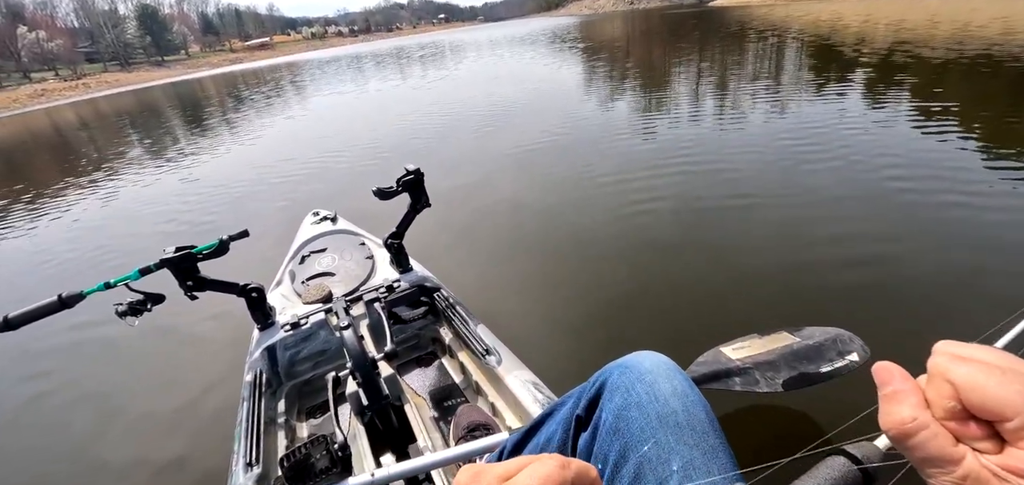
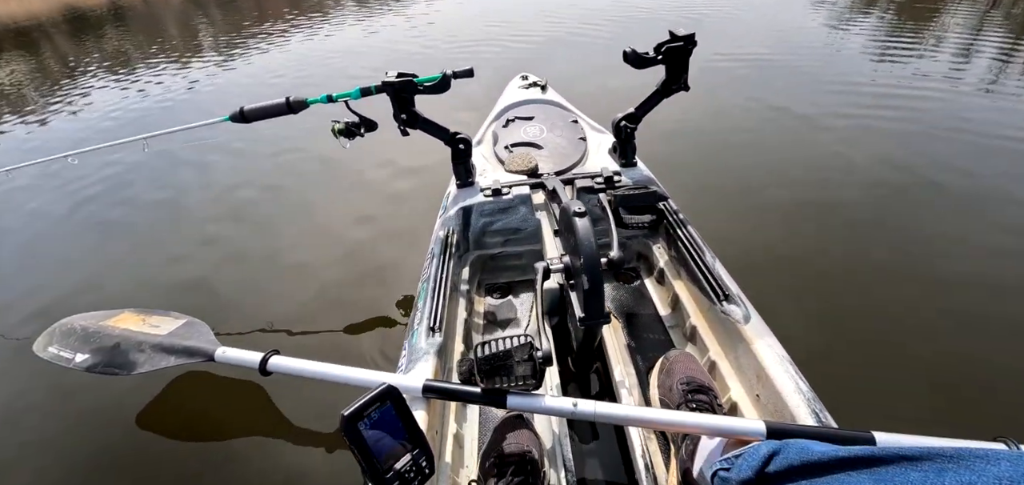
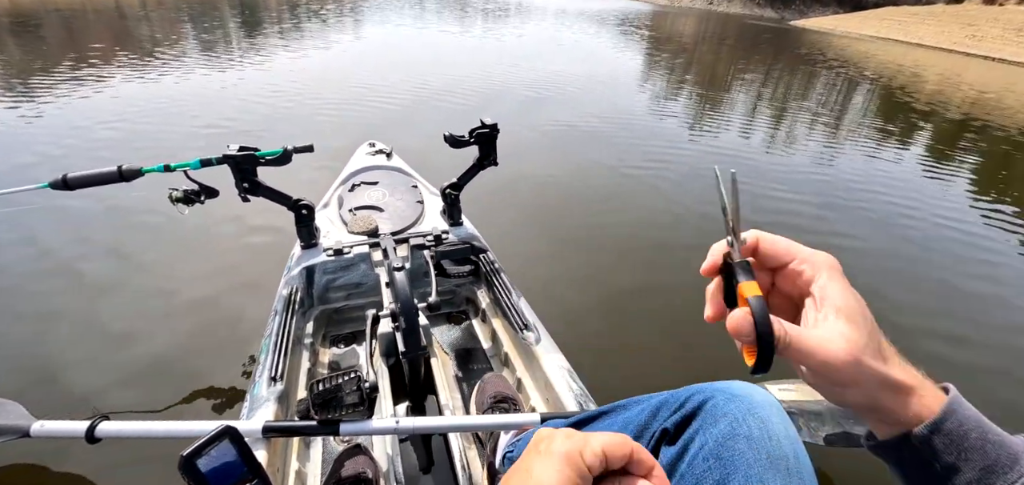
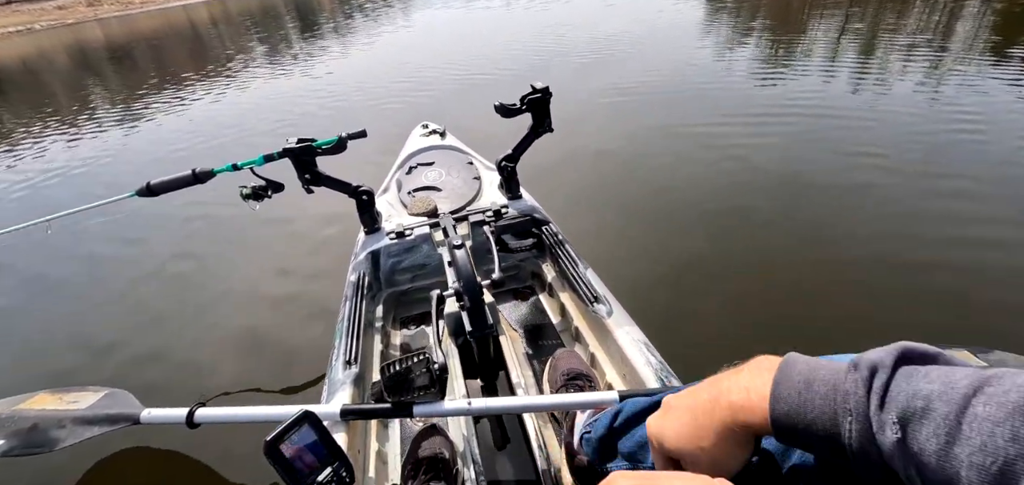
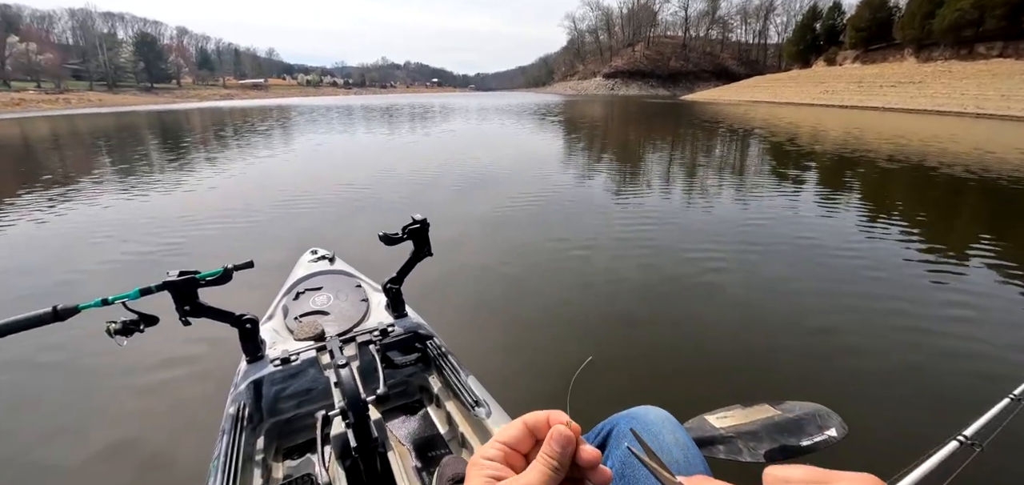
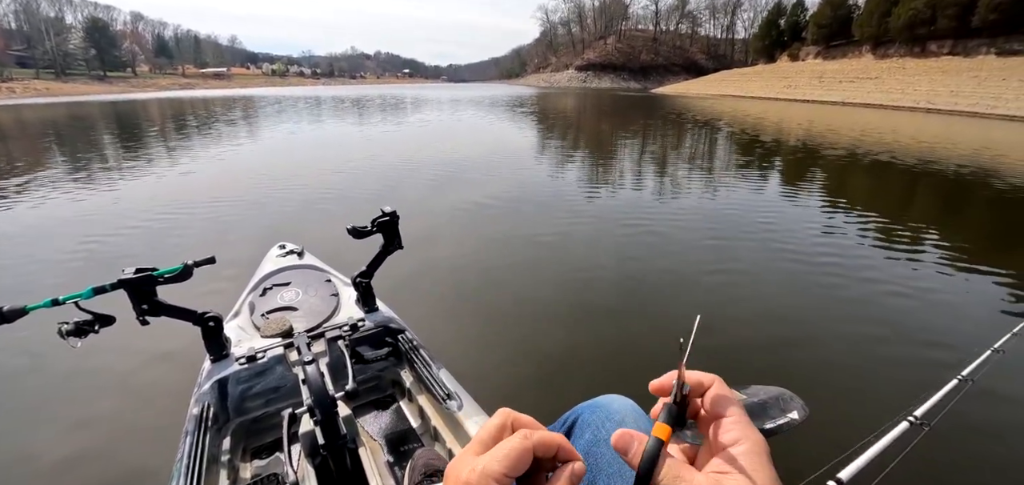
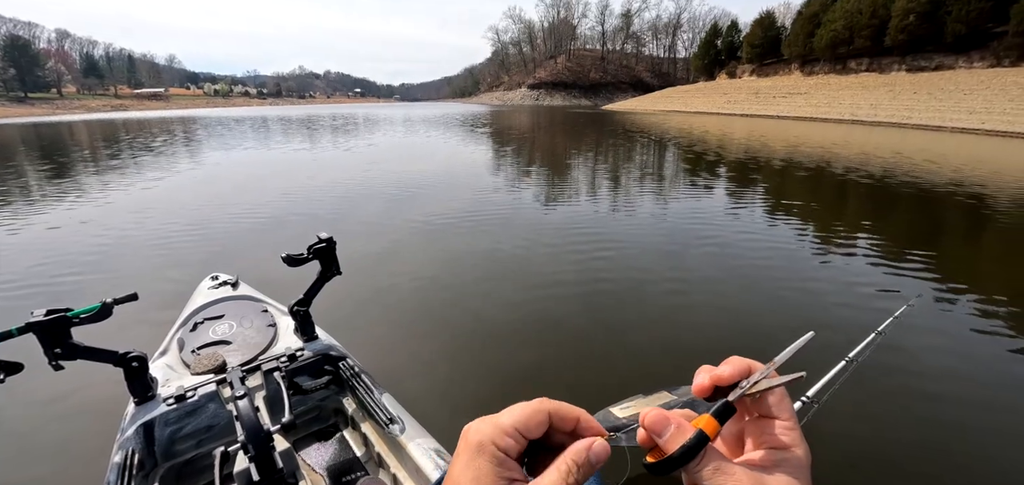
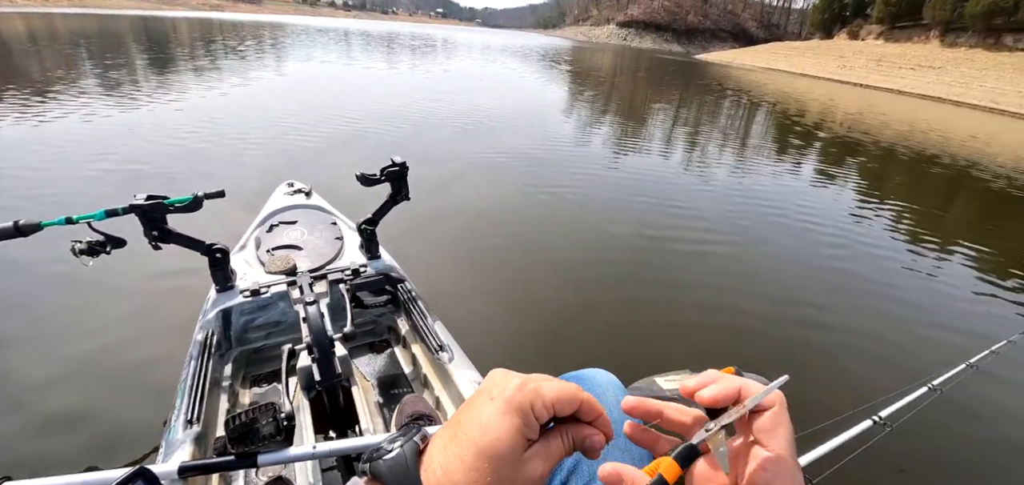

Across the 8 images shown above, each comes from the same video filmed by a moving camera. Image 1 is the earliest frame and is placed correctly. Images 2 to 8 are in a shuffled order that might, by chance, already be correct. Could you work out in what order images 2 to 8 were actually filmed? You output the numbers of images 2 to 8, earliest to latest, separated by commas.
4, 2, 3, 8, 7, 5, 6
